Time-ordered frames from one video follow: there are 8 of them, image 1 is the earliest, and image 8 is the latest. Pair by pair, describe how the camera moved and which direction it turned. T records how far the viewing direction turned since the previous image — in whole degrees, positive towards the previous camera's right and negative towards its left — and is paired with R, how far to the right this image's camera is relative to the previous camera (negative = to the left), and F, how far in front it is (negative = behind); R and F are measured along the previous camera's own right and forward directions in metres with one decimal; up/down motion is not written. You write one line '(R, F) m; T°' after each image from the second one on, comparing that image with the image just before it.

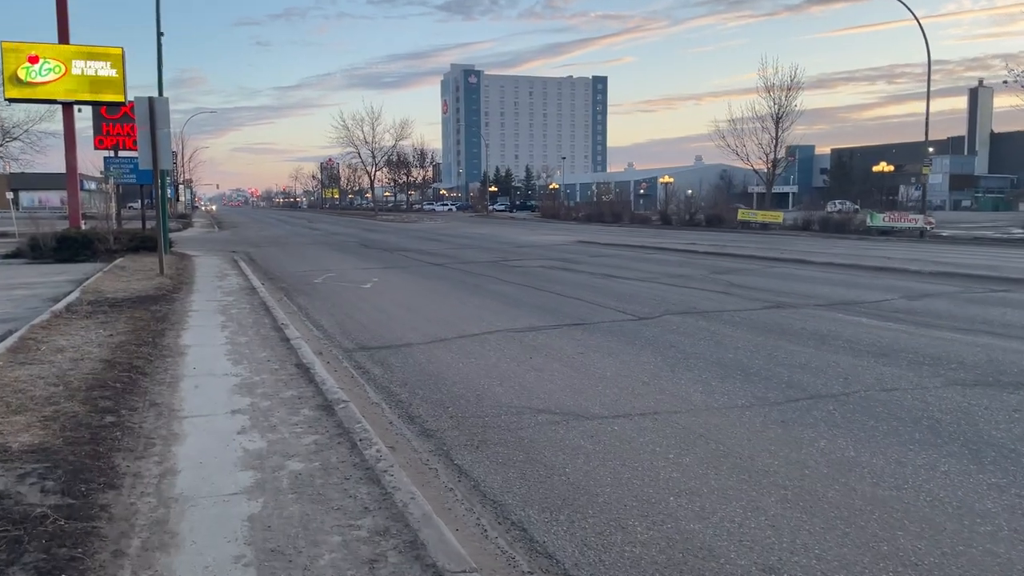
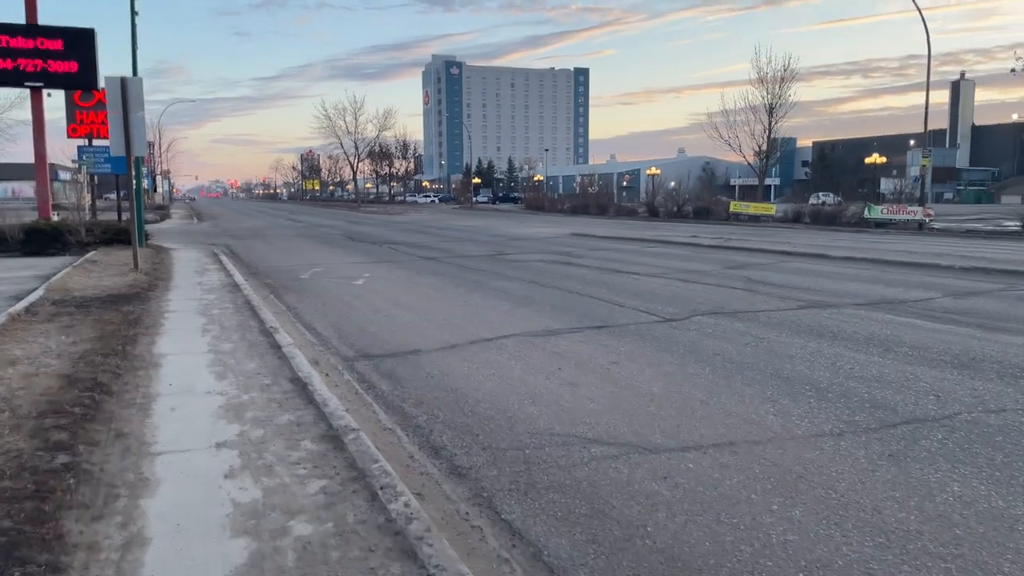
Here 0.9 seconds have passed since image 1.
(-0.4, +1.2) m; +1°
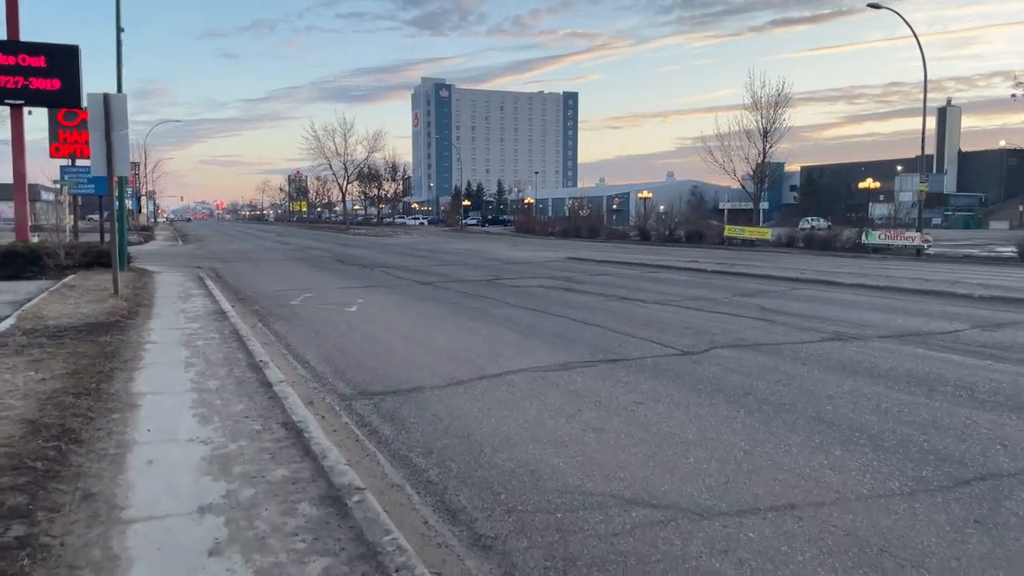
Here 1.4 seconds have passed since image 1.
(-0.2, +0.7) m; +1°
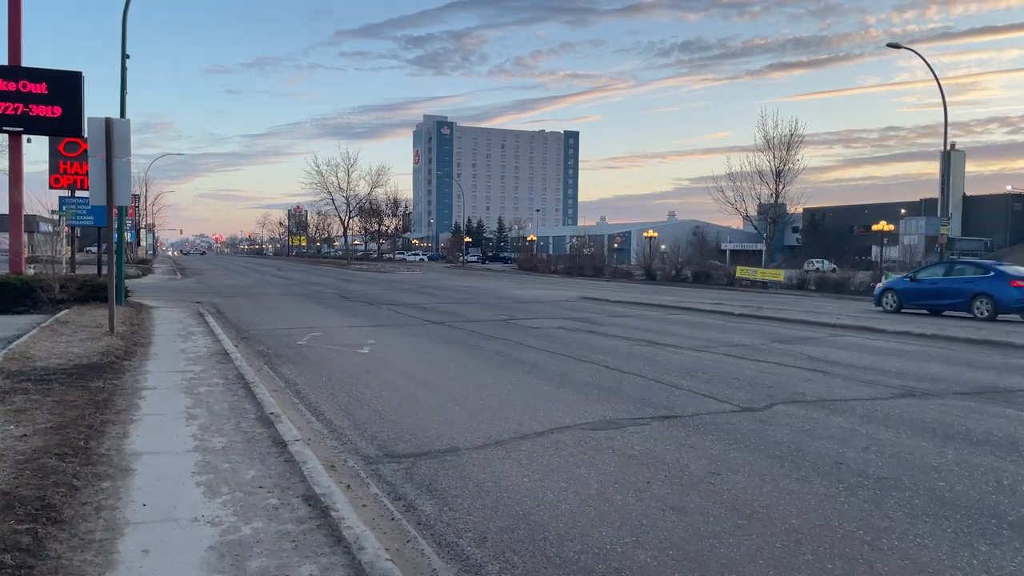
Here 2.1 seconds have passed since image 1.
(-0.5, +1.0) m; 0°
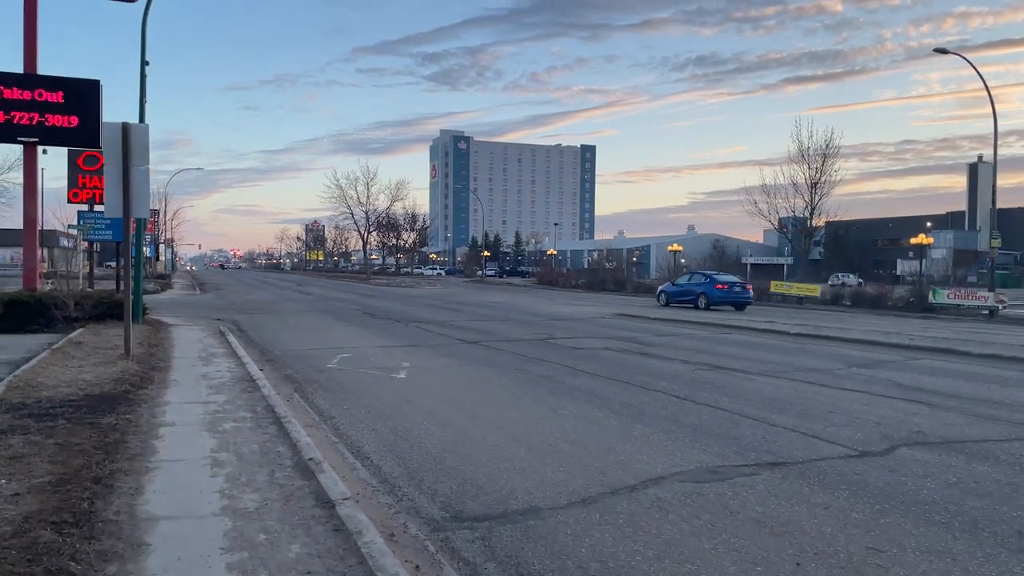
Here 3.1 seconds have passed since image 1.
(-0.6, +1.2) m; -1°
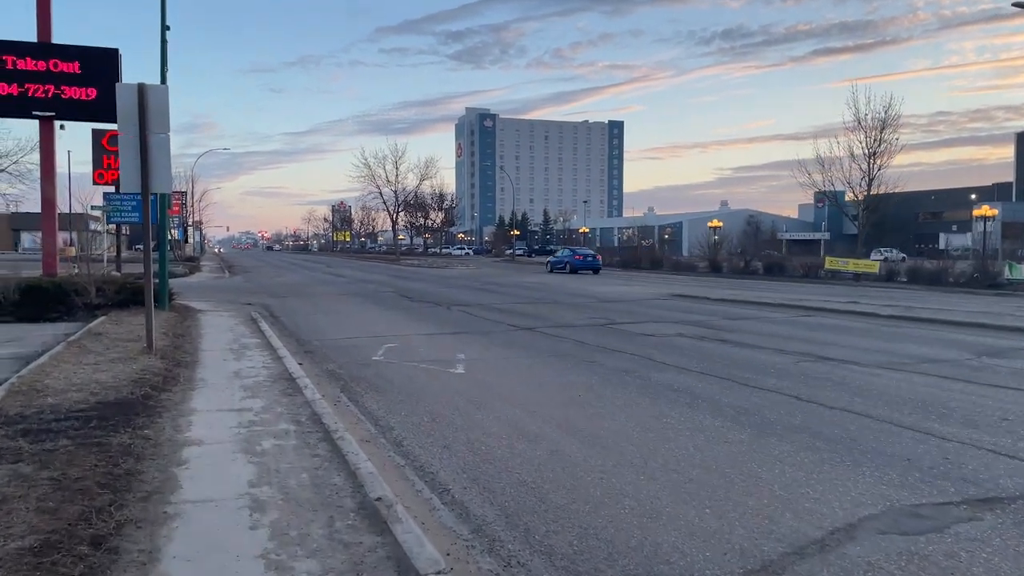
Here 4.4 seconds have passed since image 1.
(-0.7, +1.7) m; -2°
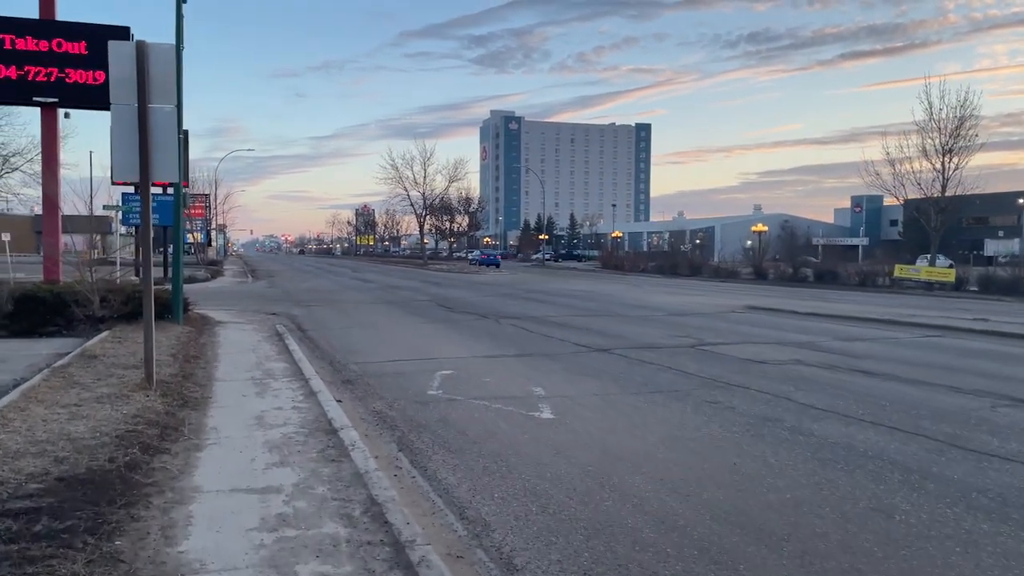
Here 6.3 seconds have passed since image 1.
(-0.9, +2.6) m; -2°
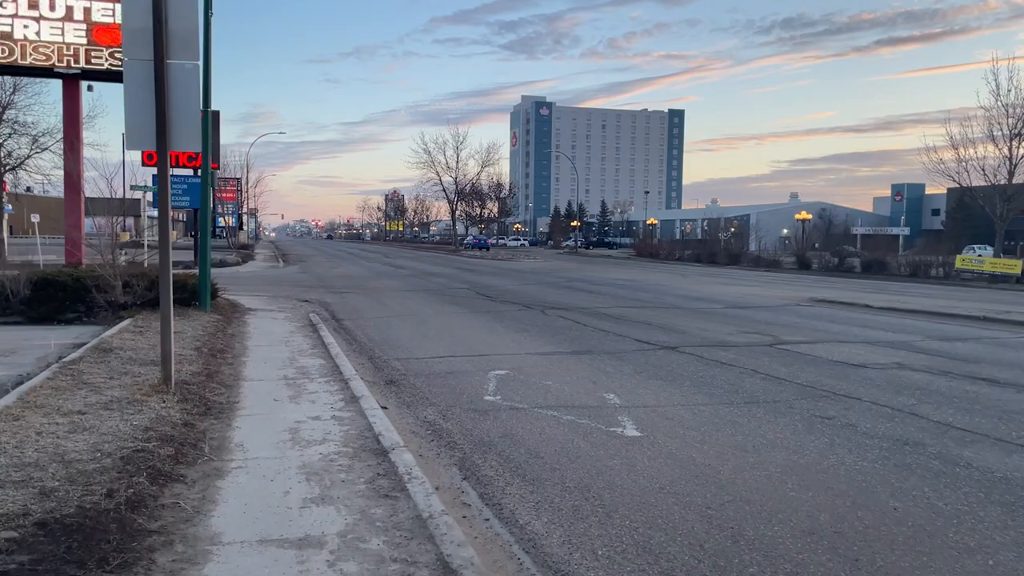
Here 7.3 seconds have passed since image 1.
(-0.5, +1.4) m; -2°
